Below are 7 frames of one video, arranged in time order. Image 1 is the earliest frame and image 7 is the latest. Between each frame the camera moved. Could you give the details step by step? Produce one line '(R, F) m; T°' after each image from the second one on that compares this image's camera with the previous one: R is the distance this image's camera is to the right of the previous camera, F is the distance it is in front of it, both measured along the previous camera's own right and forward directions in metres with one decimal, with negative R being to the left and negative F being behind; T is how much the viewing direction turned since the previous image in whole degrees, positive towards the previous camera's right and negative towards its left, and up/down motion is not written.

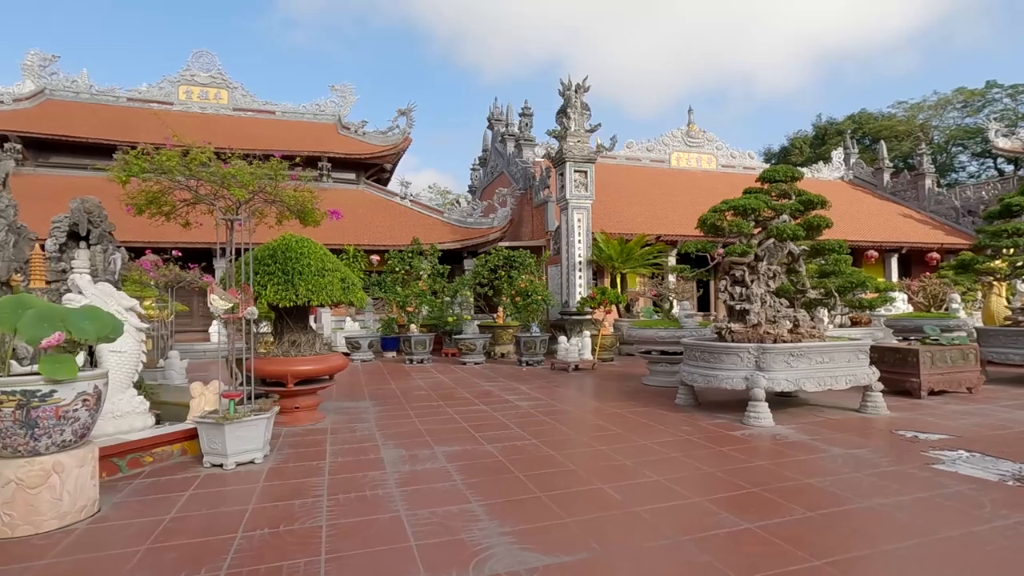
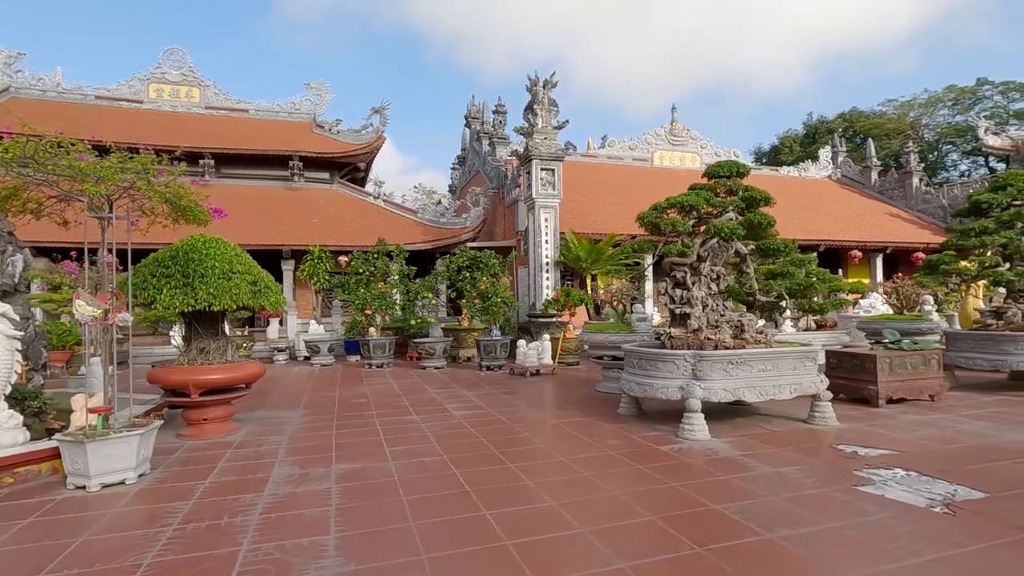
(+0.7, +0.3) m; 0°
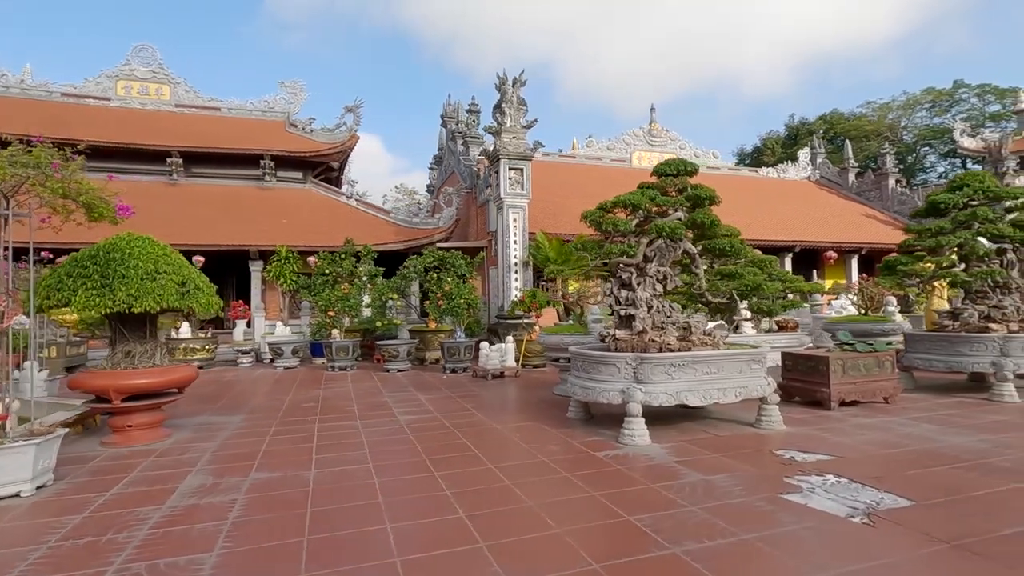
(+0.5, +0.1) m; +1°
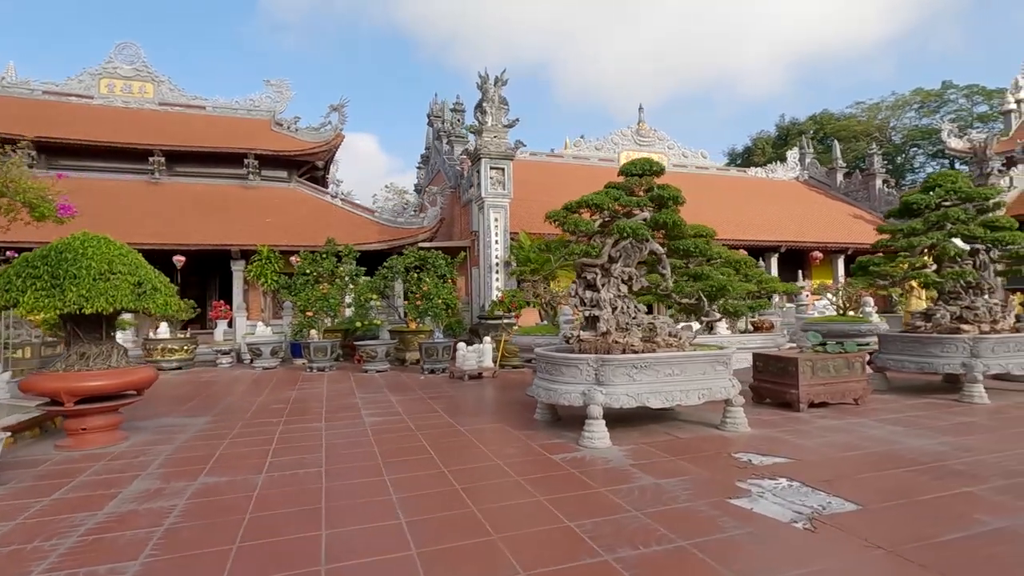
(+0.3, +0.1) m; 0°
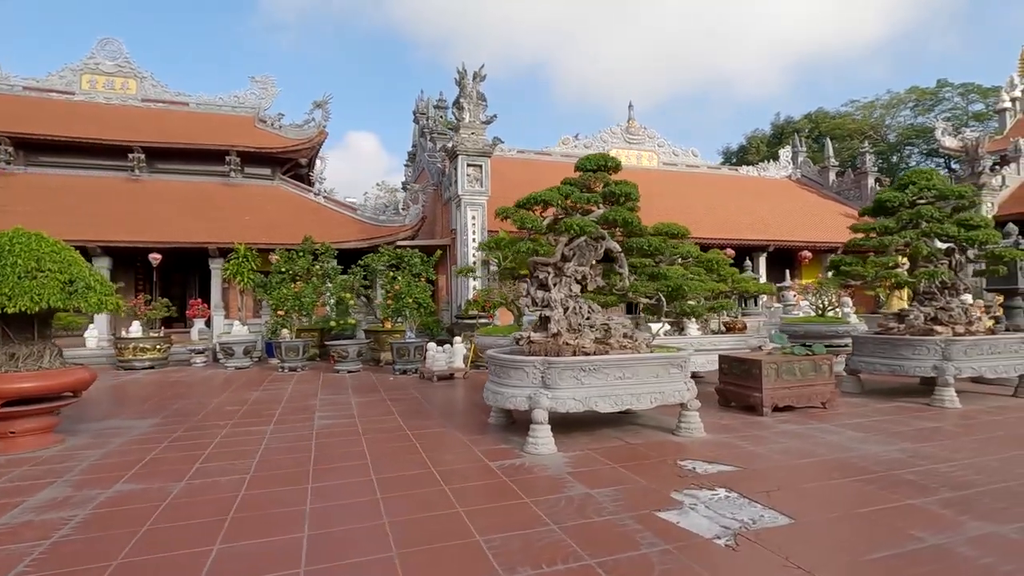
(+0.5, +0.2) m; 0°
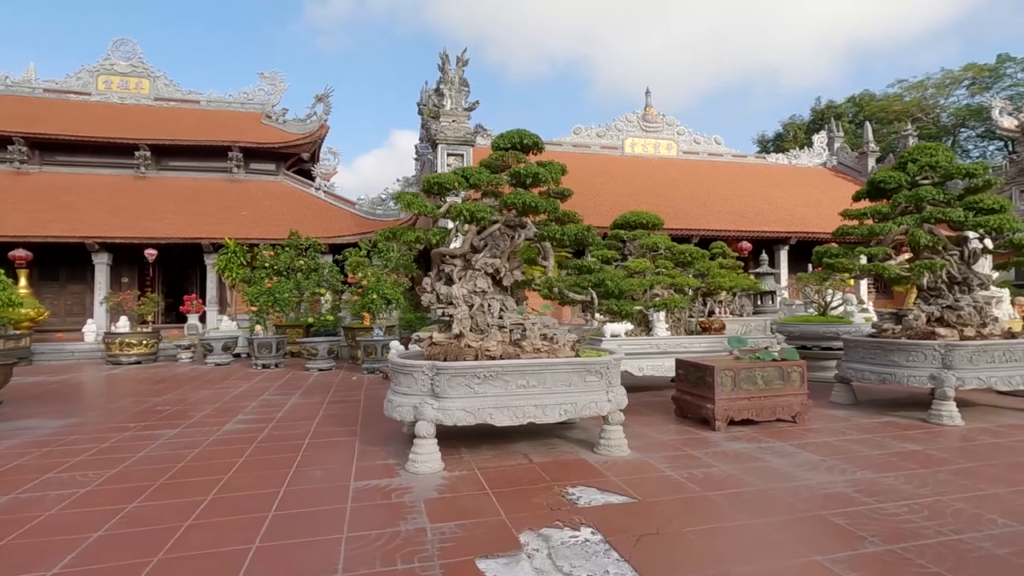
(+1.2, +0.6) m; -5°
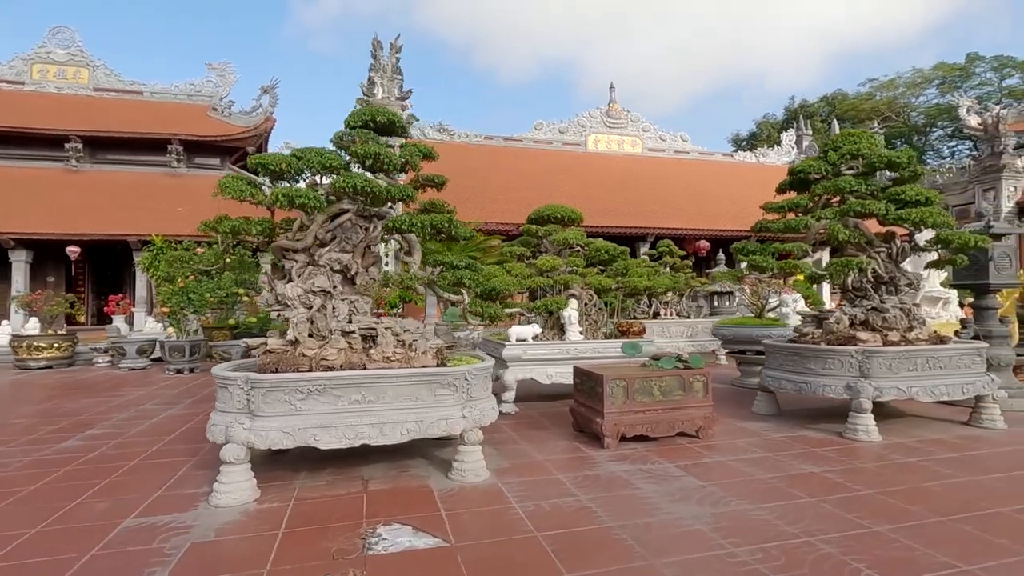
(+1.0, +0.5) m; +1°
